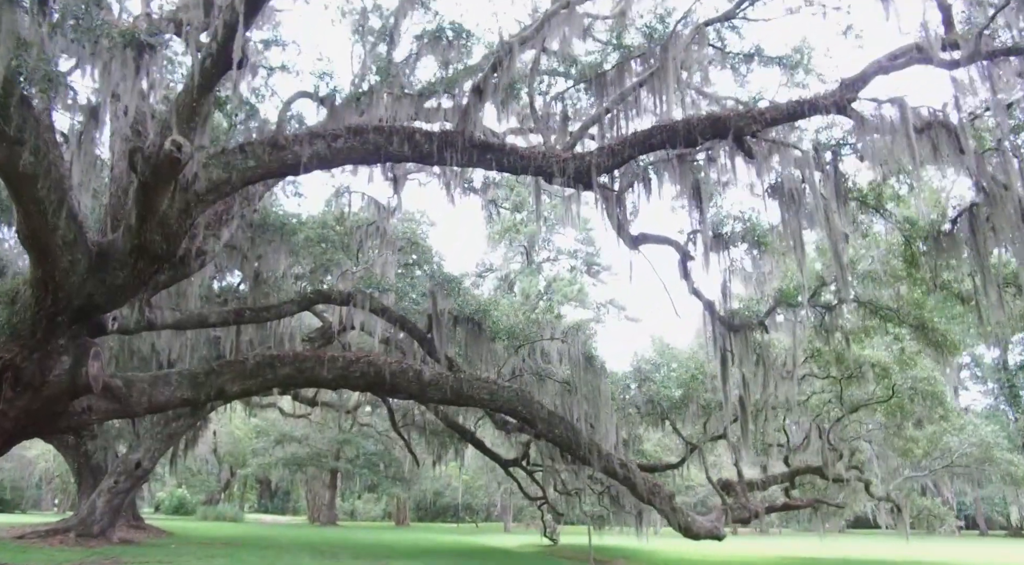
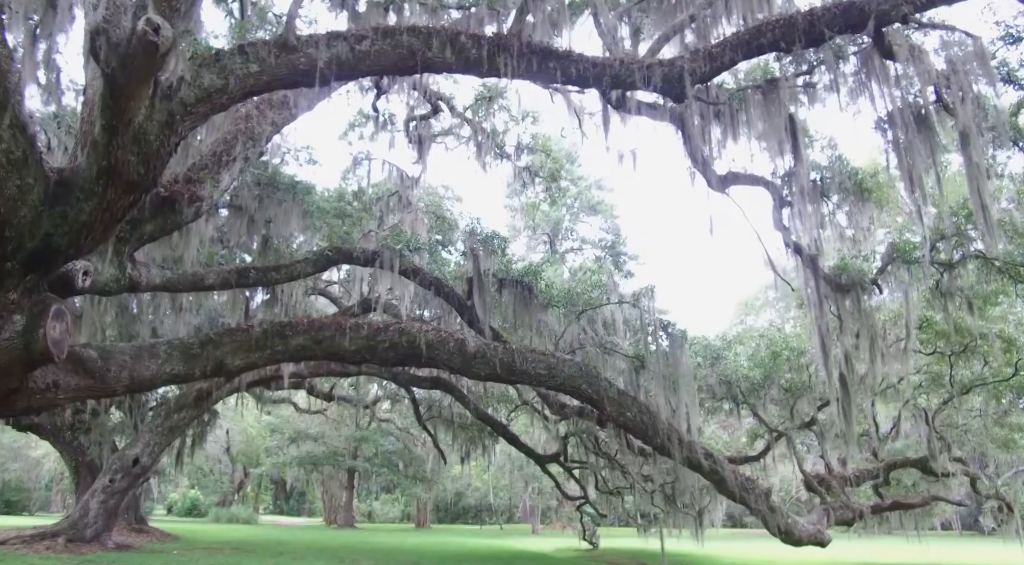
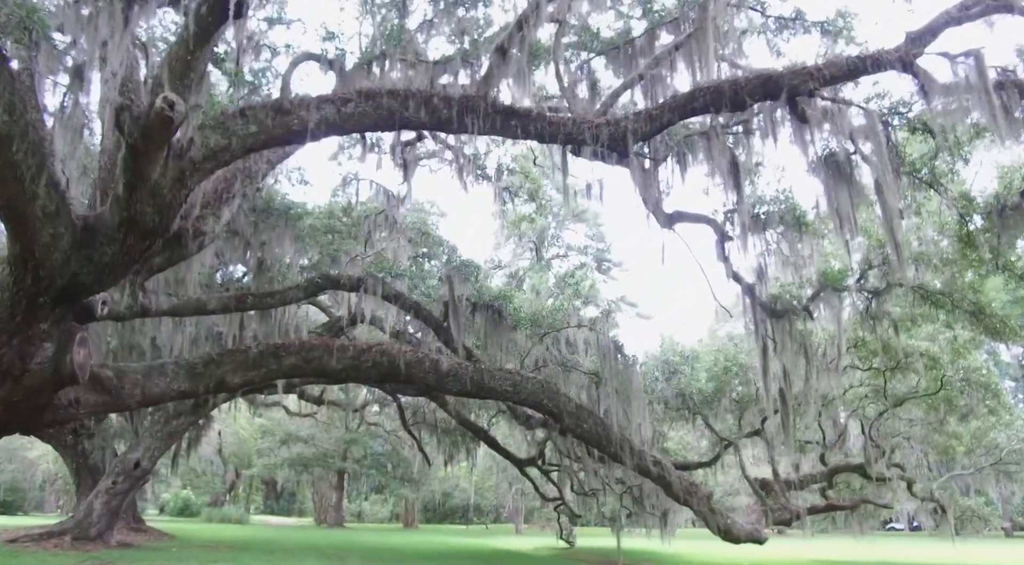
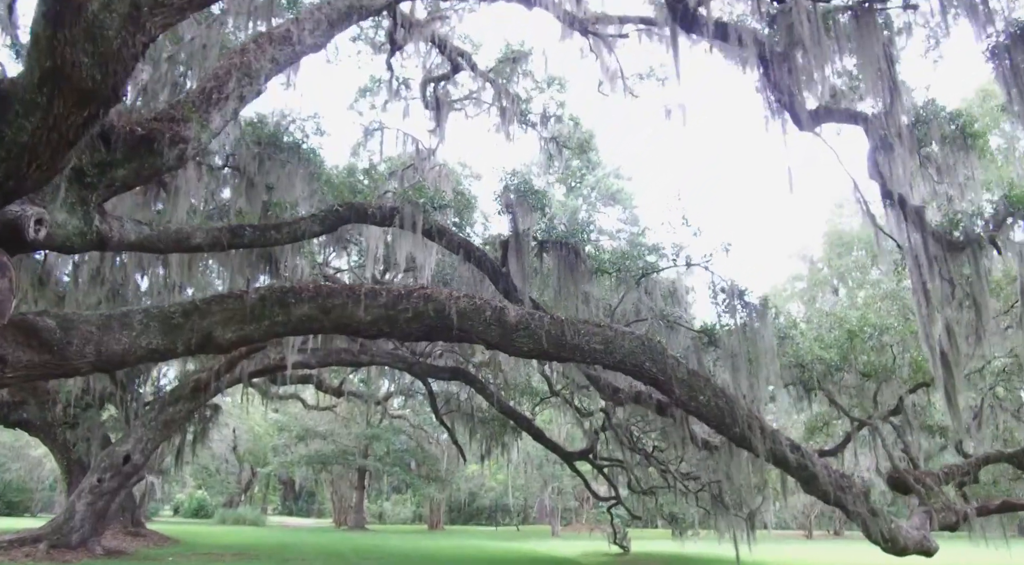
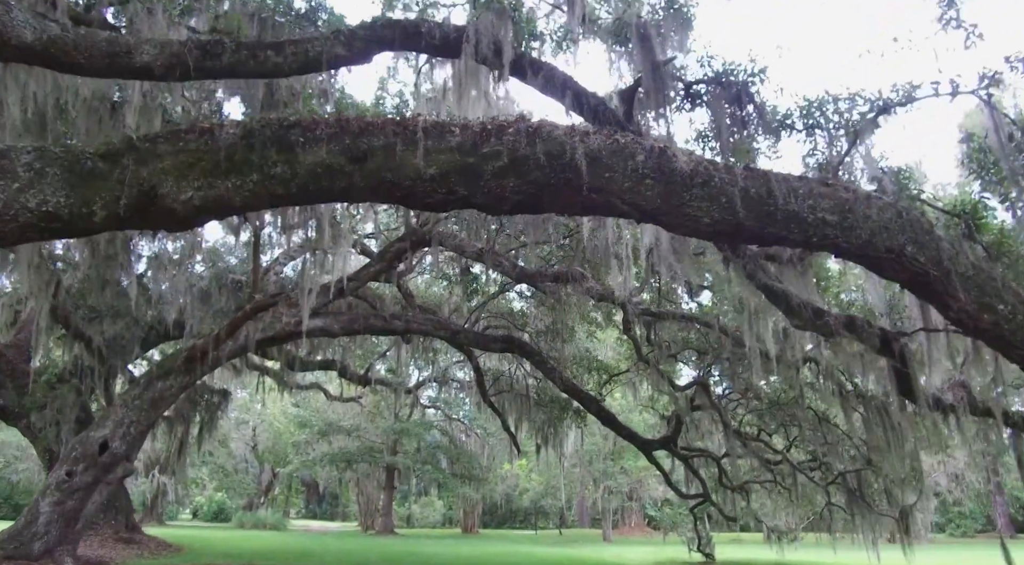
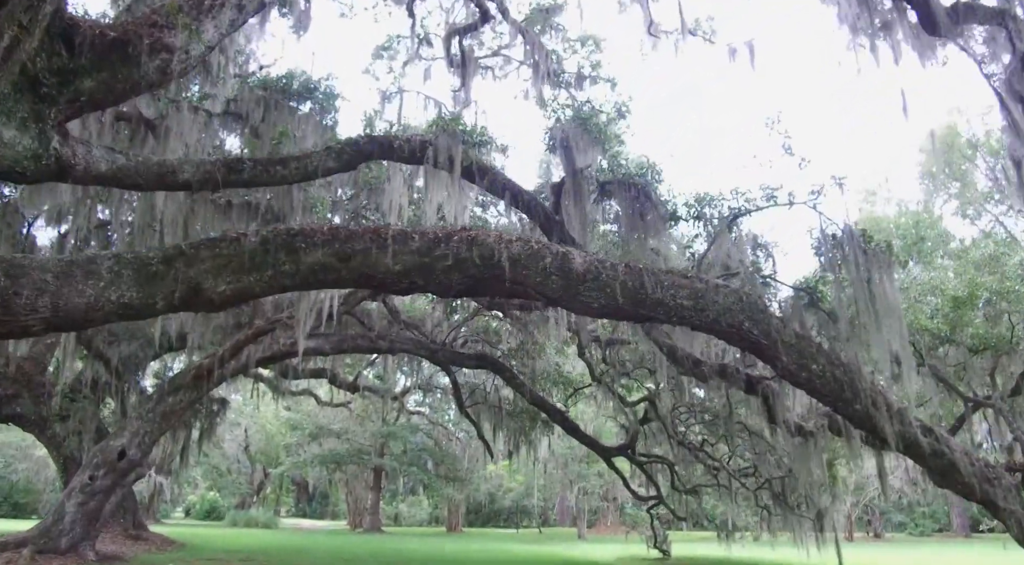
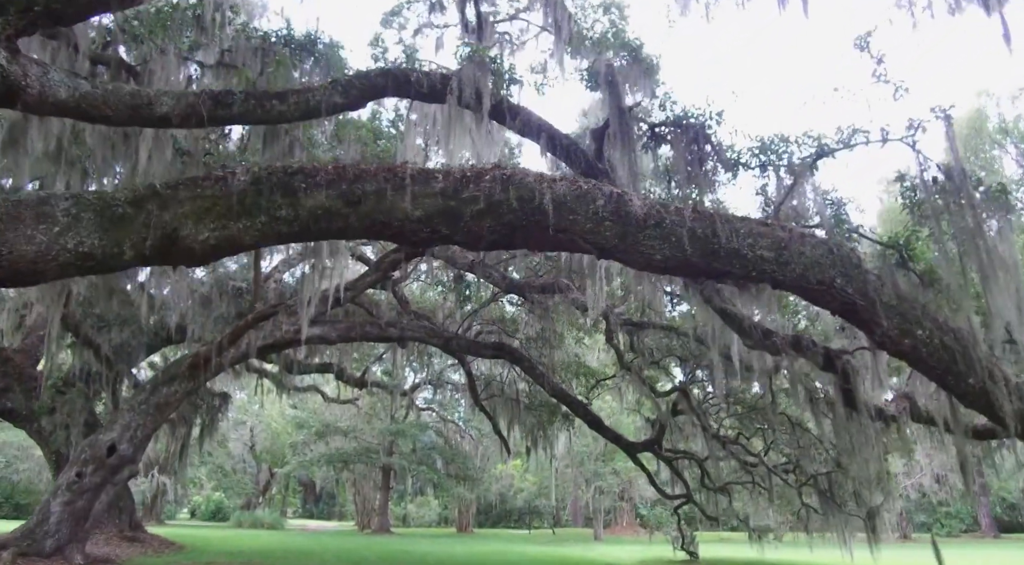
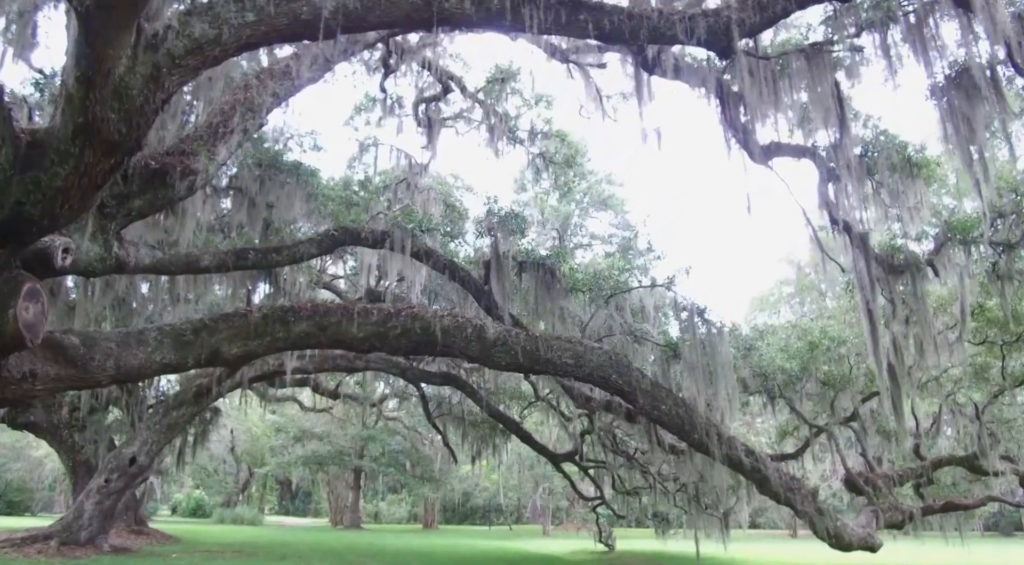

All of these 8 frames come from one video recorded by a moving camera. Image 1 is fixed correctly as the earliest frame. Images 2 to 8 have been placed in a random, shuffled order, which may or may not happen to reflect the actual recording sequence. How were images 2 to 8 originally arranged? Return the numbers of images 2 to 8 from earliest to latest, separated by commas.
3, 2, 8, 4, 6, 7, 5
